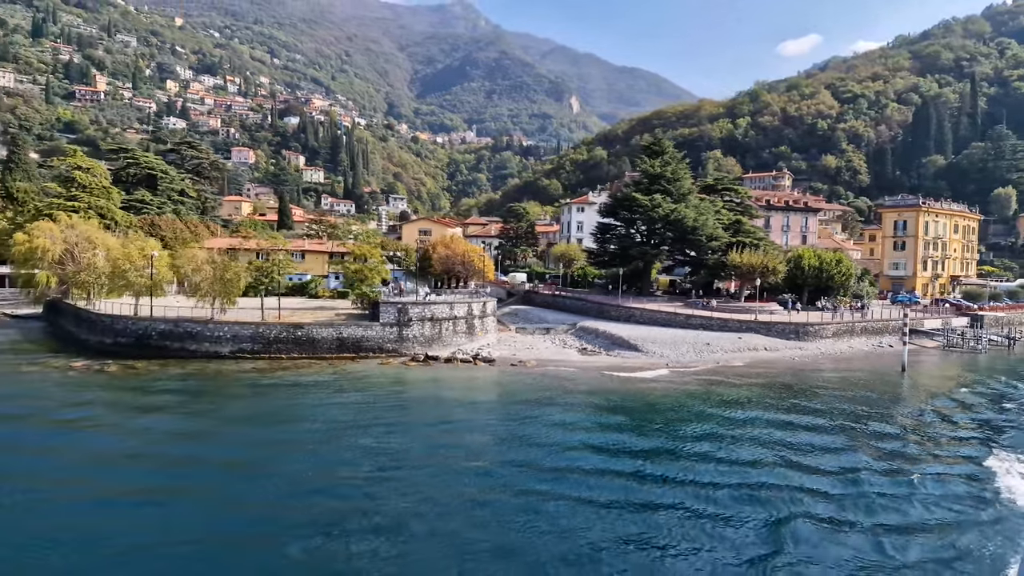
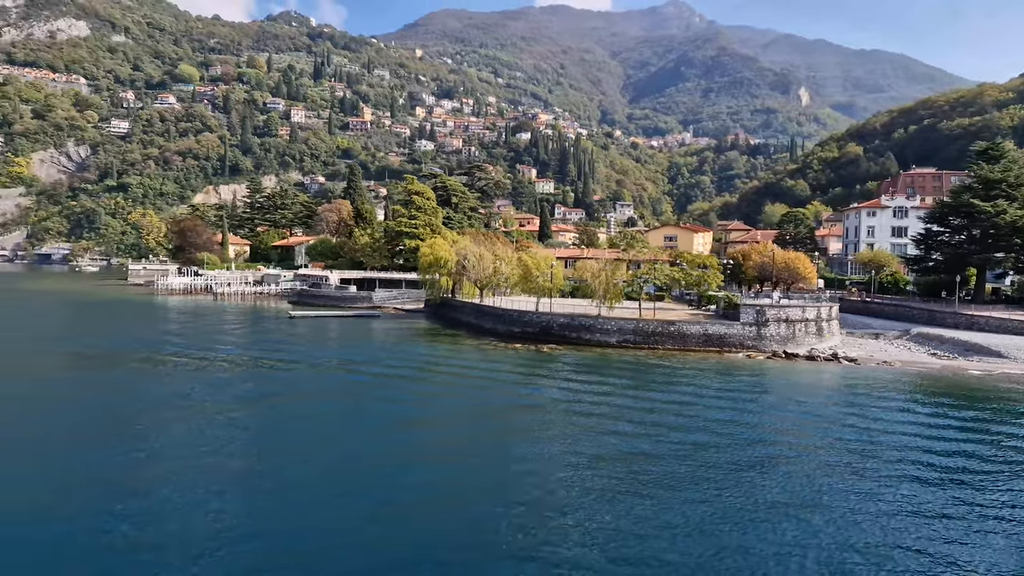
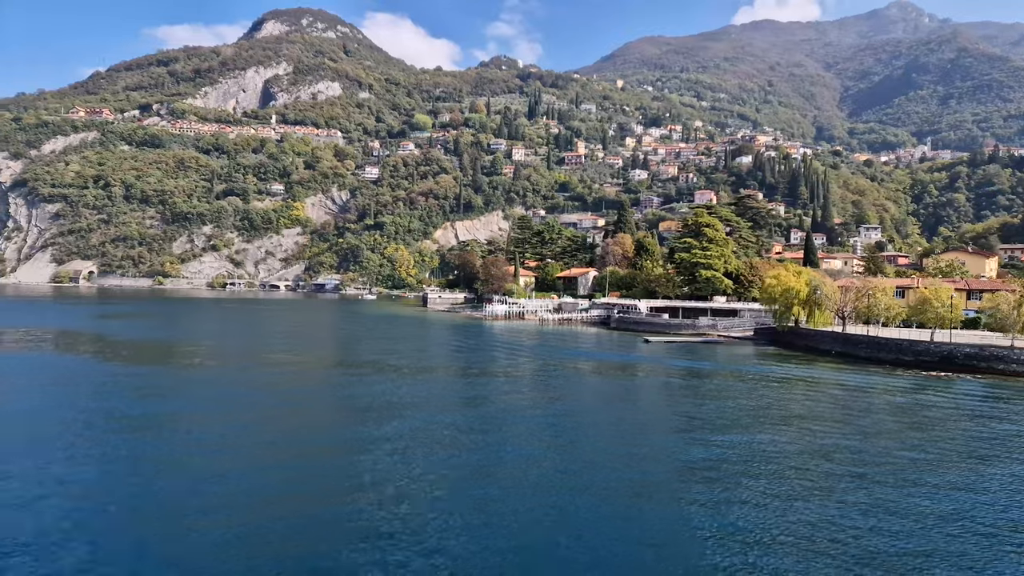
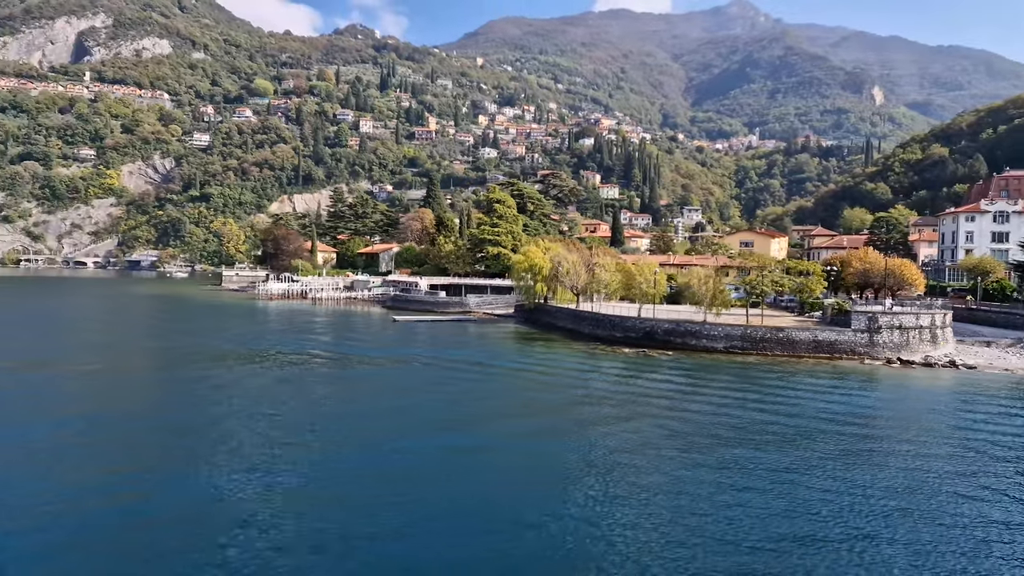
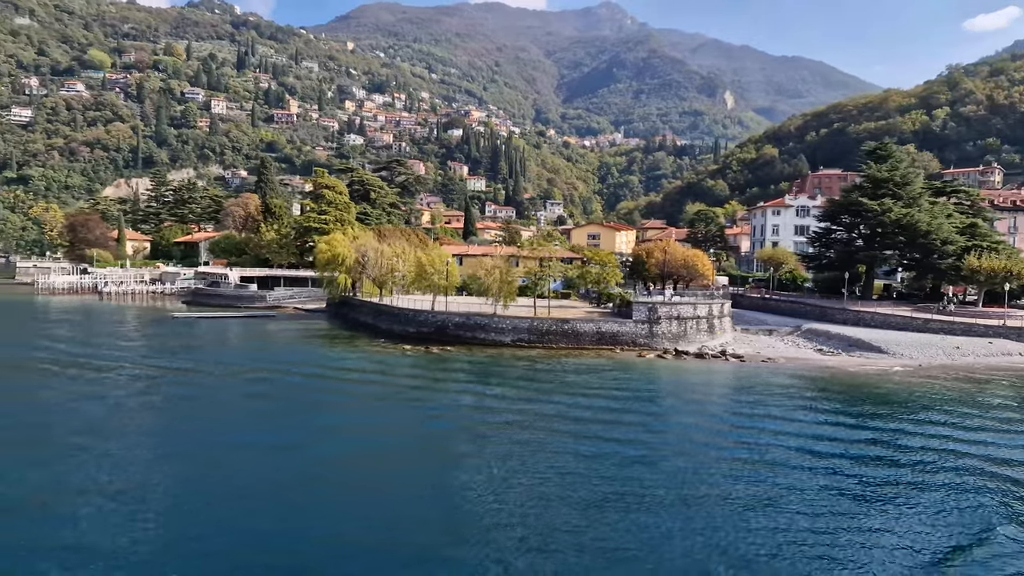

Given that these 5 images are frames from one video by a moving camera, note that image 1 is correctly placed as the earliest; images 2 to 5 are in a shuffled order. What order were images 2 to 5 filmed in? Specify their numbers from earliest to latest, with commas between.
5, 2, 4, 3
